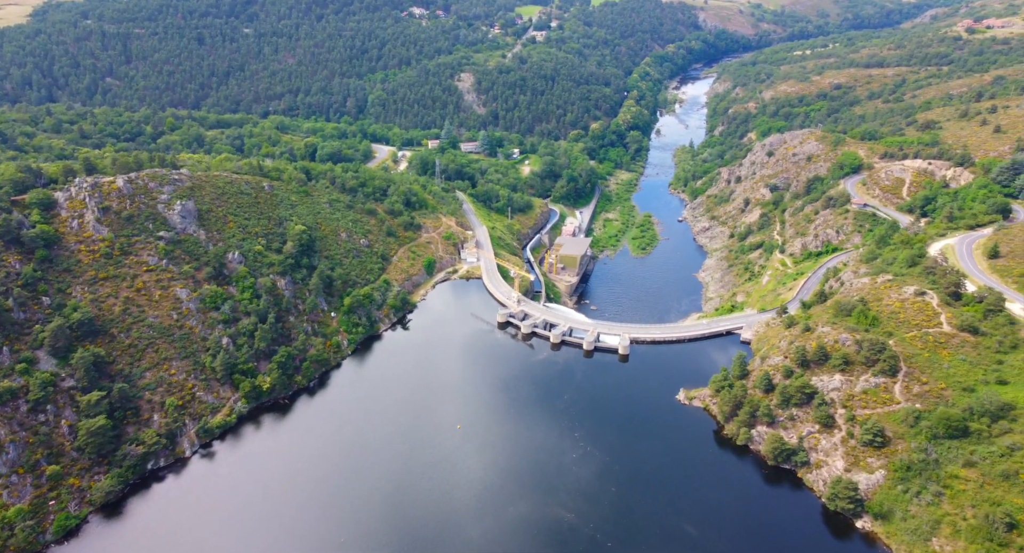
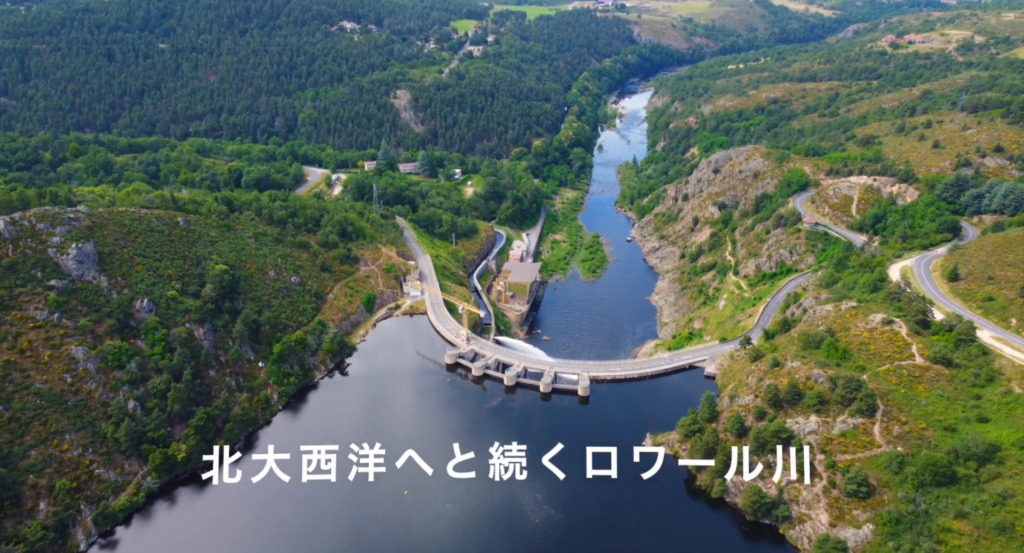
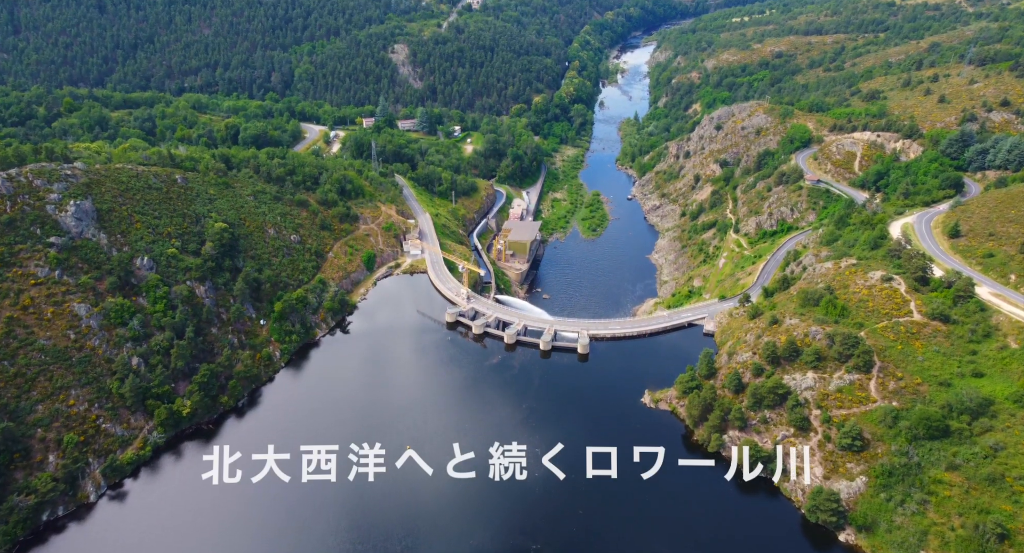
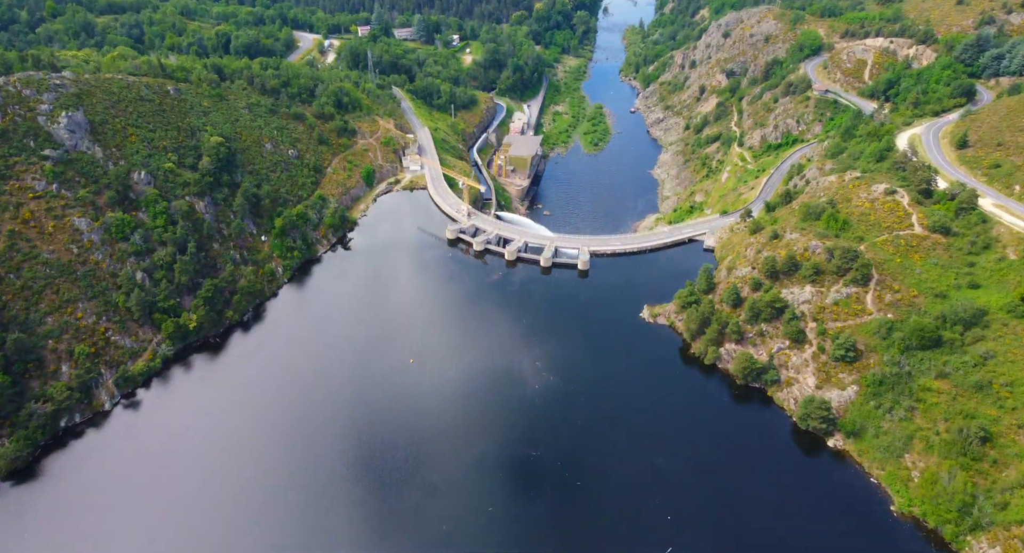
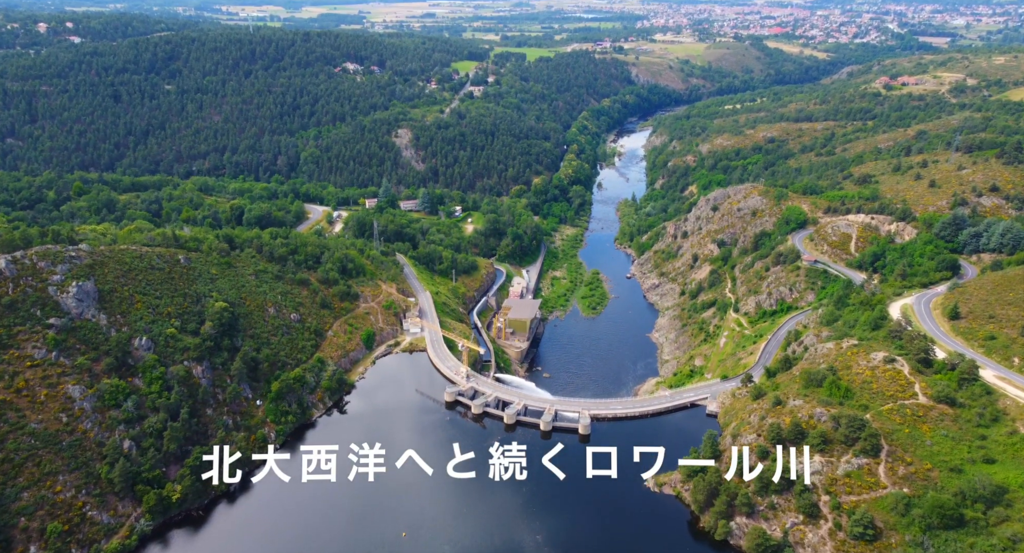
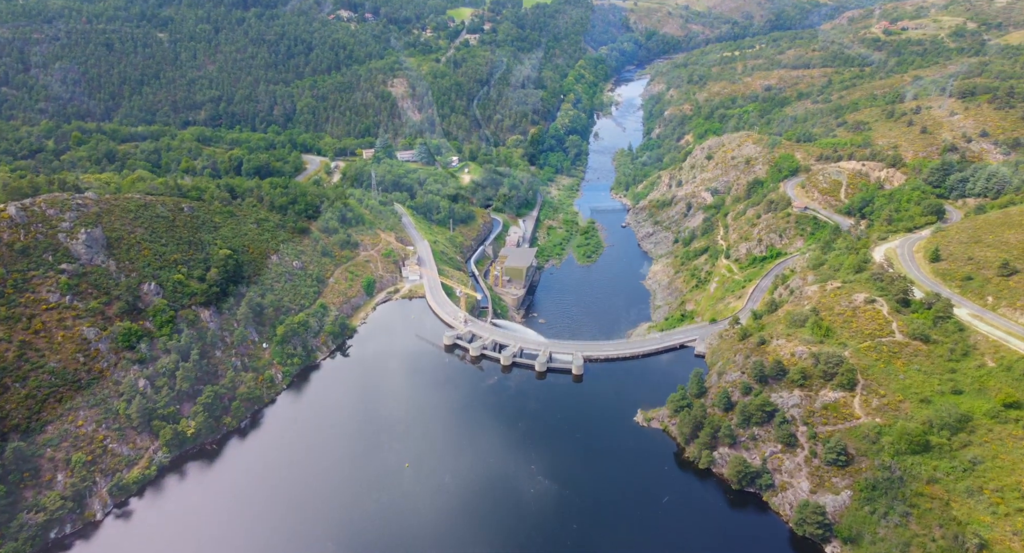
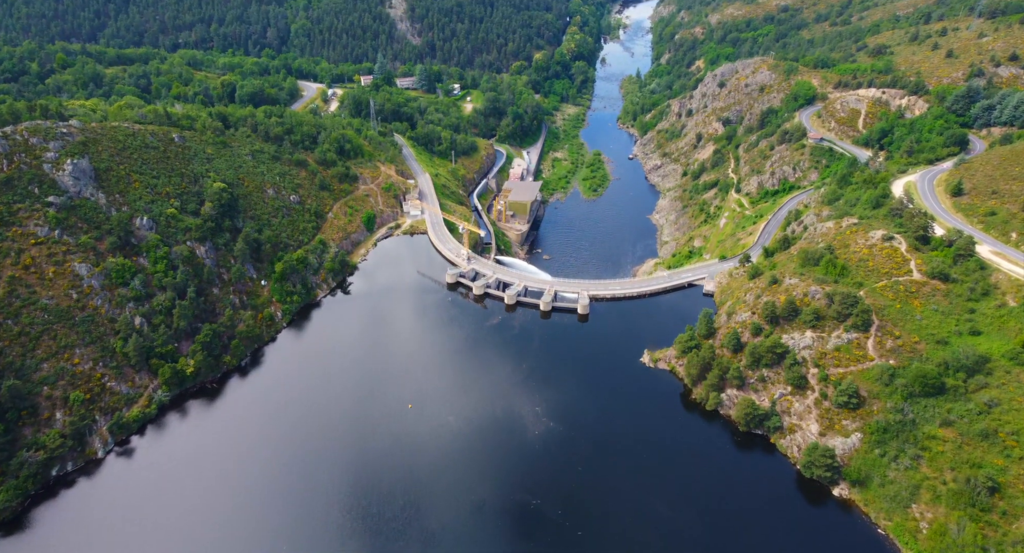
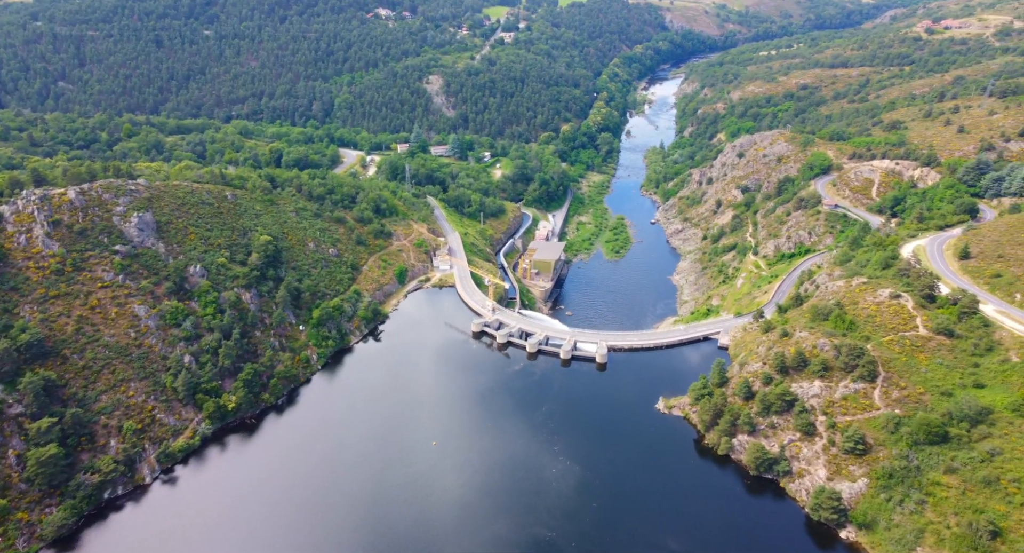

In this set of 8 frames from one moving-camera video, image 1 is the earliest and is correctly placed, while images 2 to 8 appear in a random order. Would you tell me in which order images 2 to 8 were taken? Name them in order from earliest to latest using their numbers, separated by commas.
8, 6, 4, 7, 3, 2, 5
